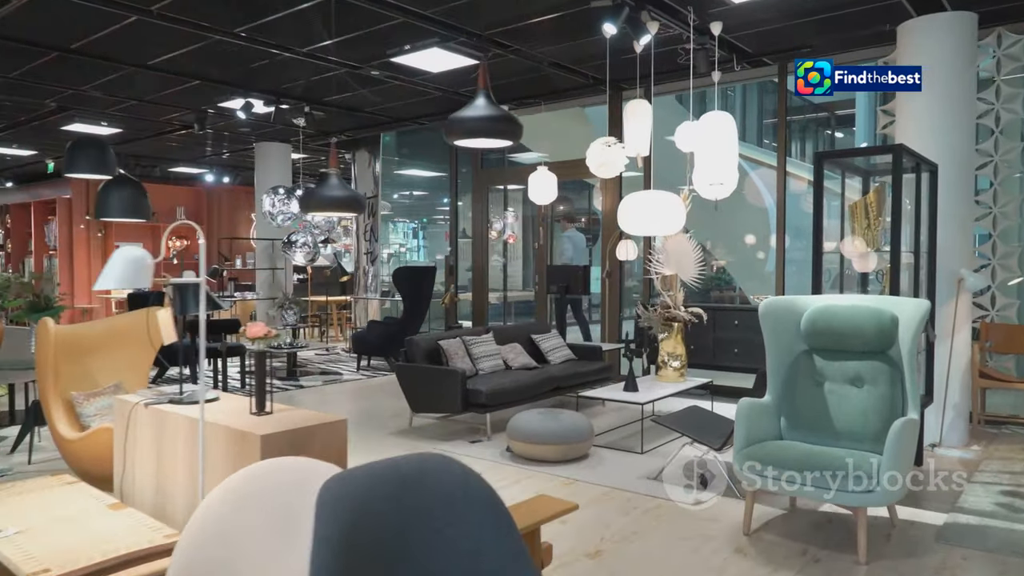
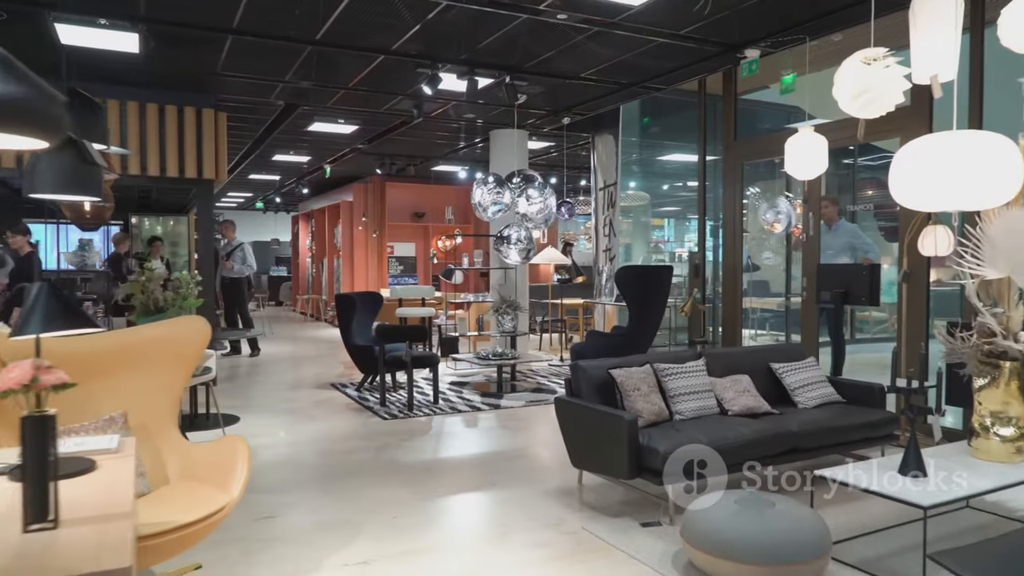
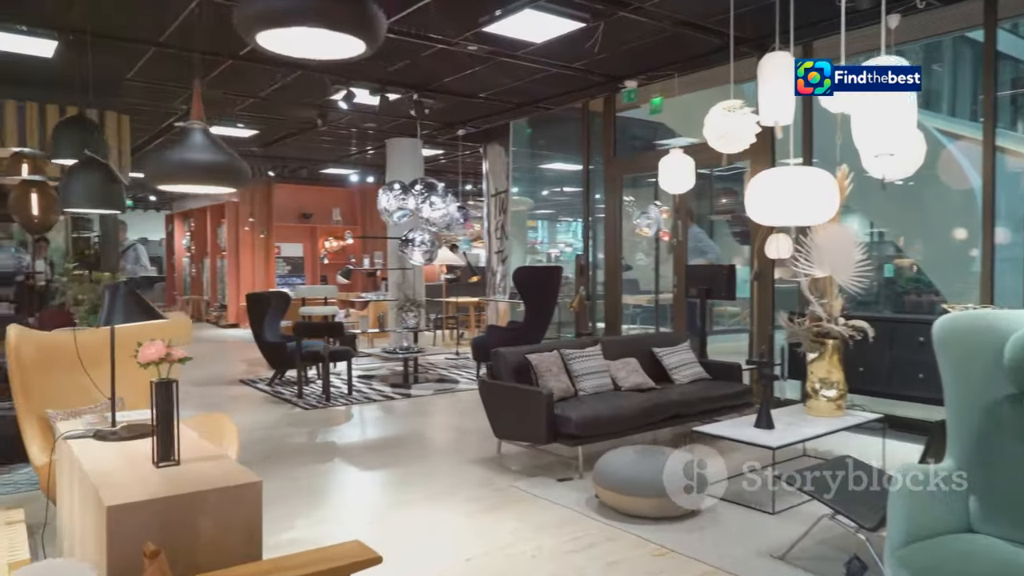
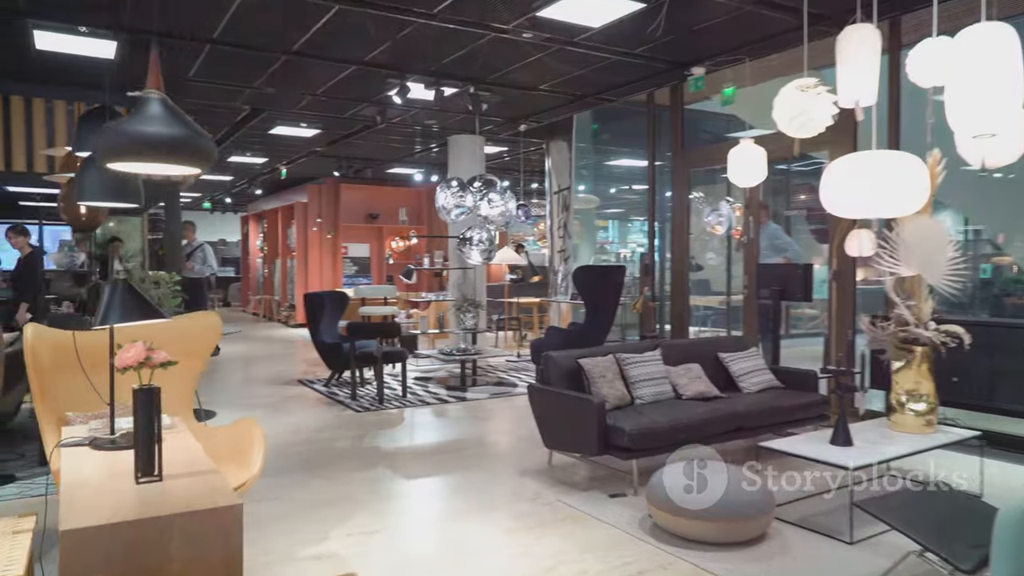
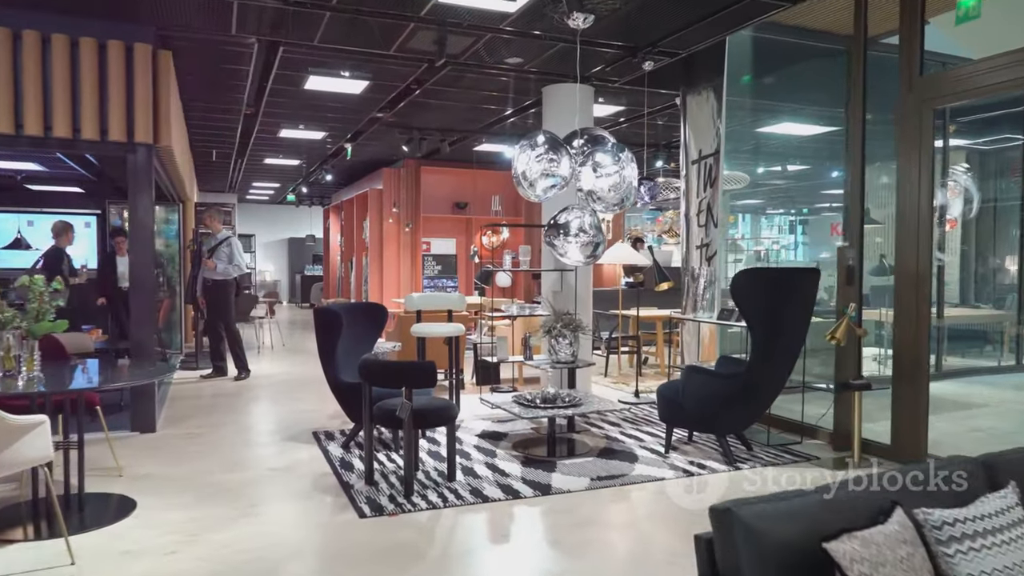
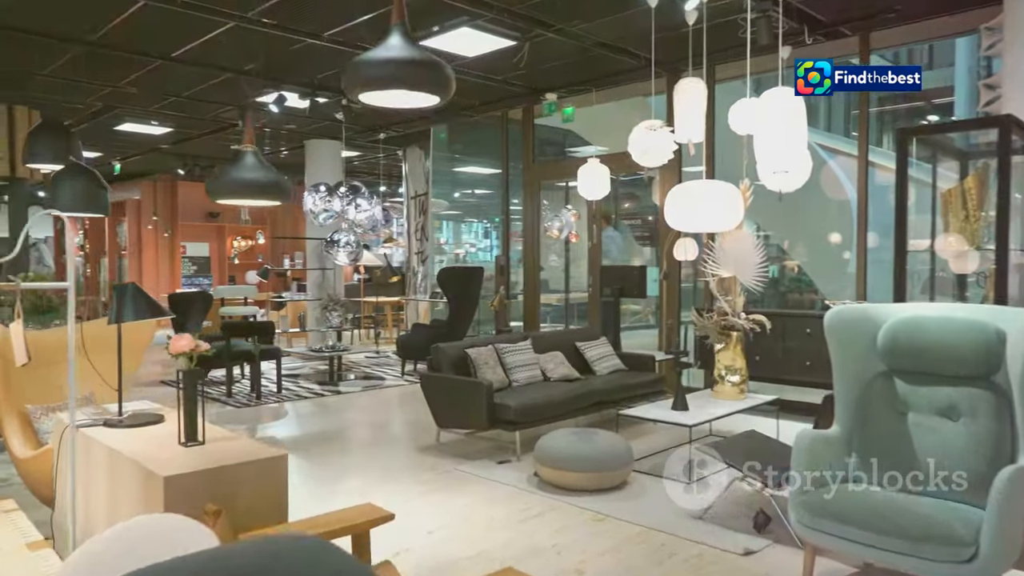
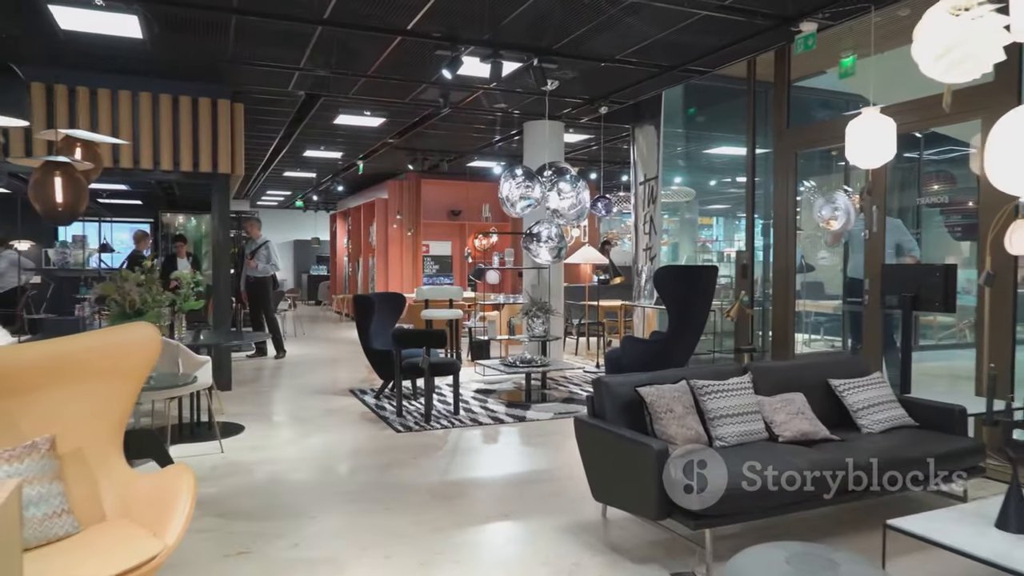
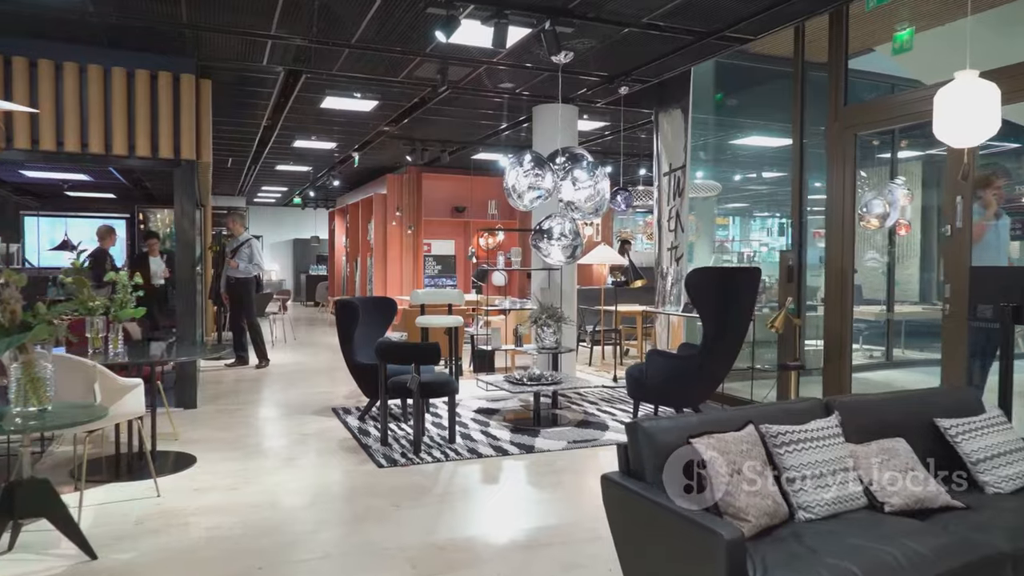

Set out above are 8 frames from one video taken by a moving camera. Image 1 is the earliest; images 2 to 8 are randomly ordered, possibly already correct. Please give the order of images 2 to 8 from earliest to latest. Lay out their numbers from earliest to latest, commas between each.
6, 3, 4, 2, 7, 8, 5
